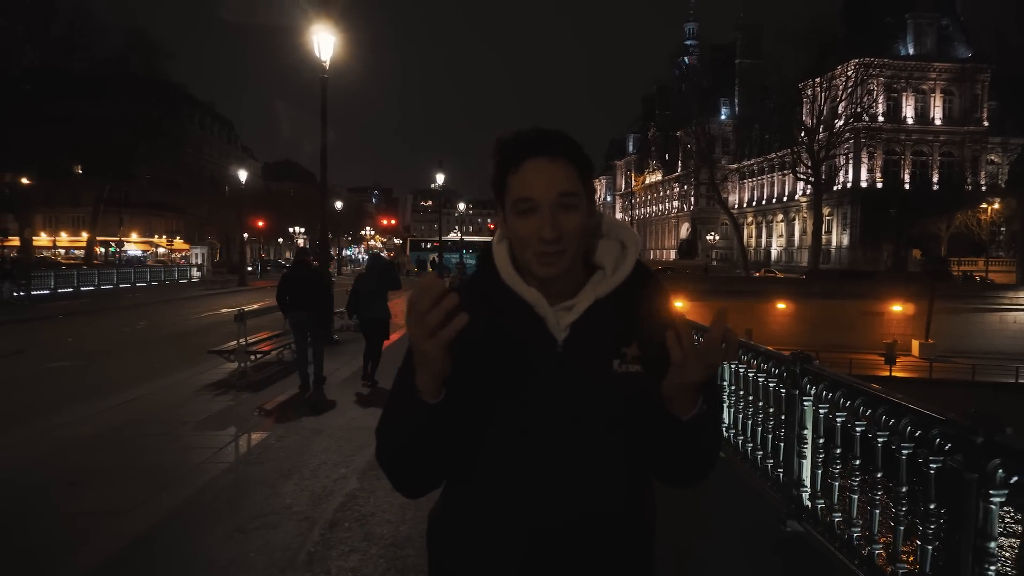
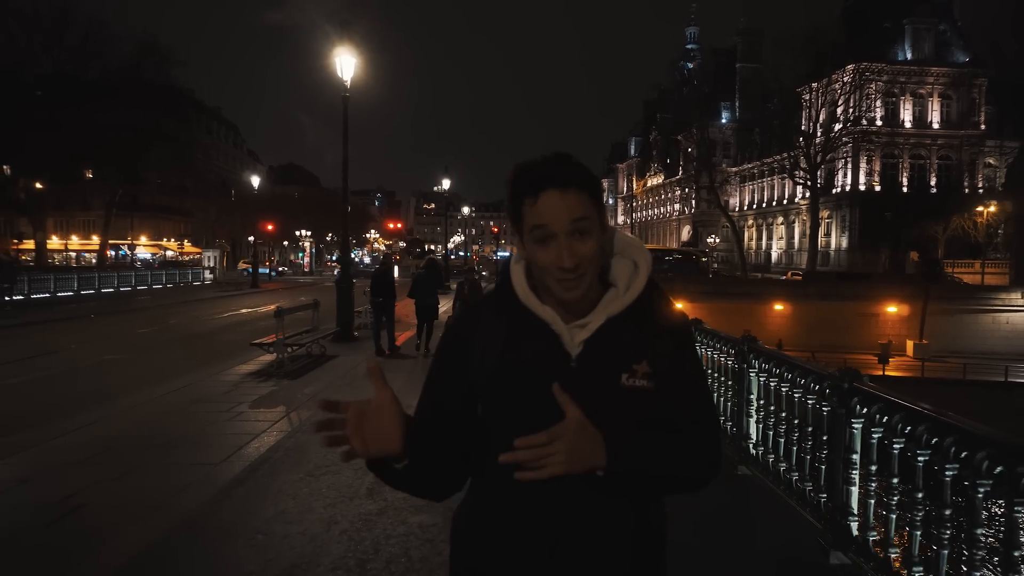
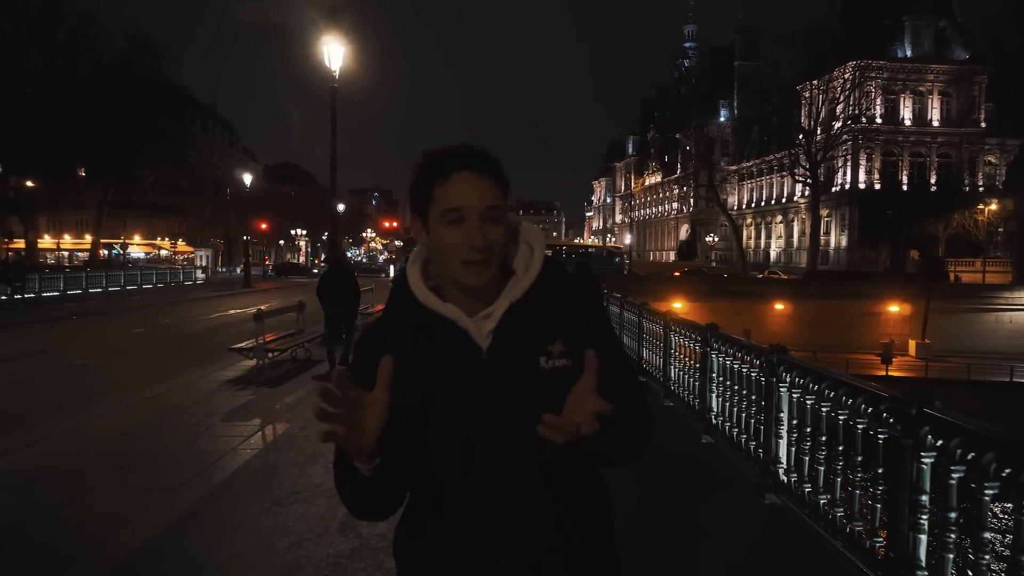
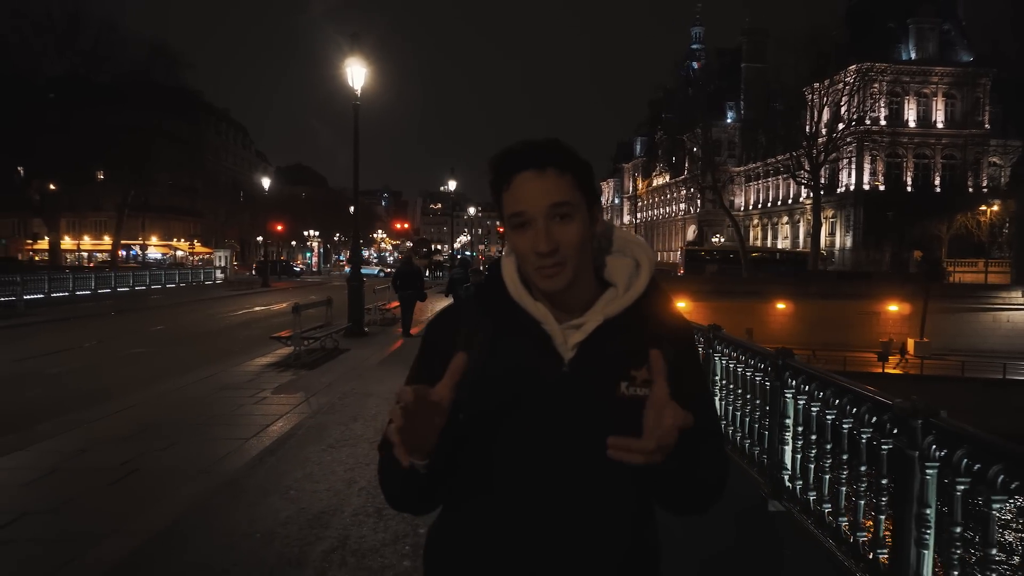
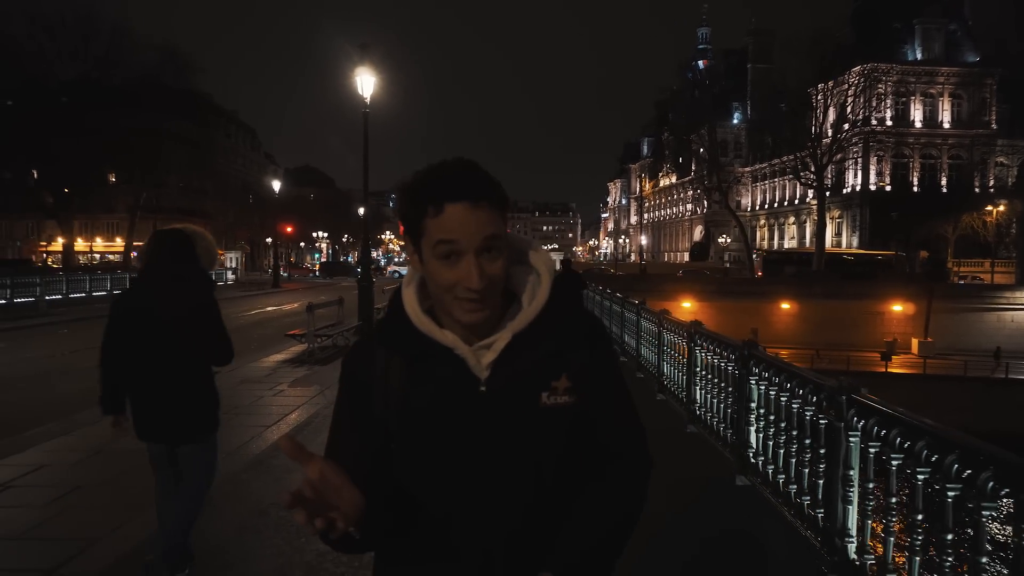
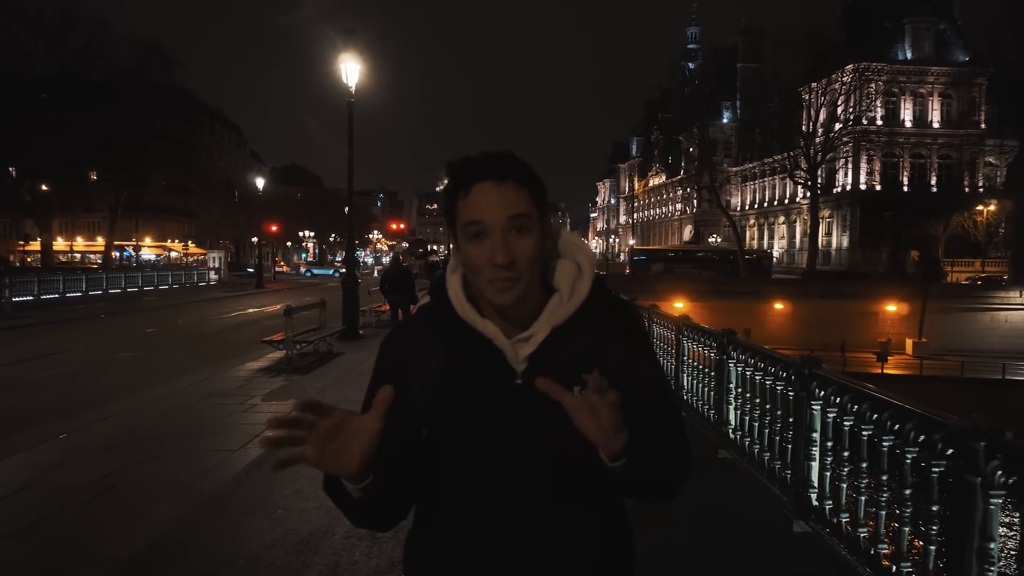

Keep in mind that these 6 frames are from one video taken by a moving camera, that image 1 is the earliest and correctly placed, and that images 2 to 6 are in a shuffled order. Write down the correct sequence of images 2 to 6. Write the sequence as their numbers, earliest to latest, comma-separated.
3, 2, 6, 4, 5
